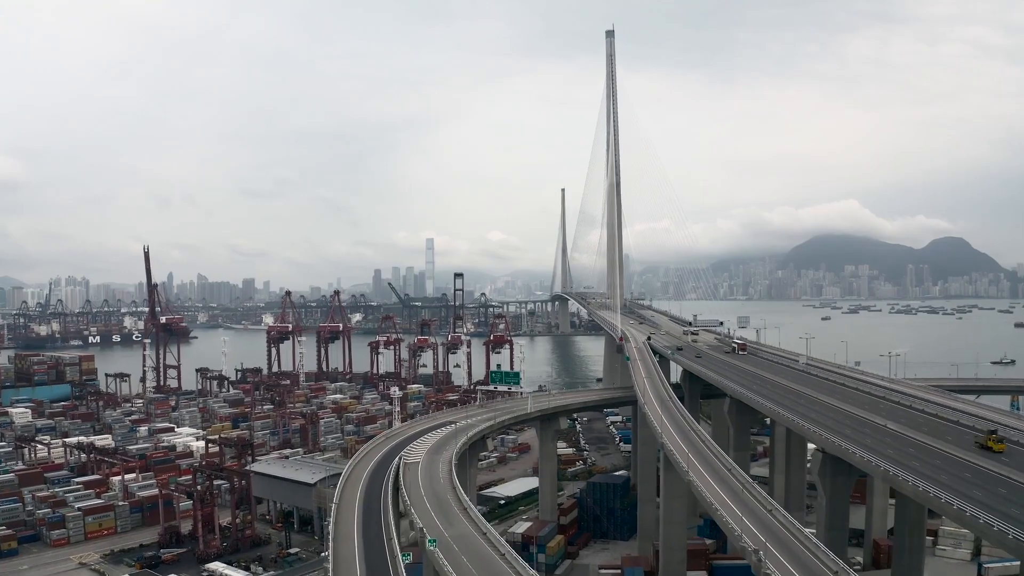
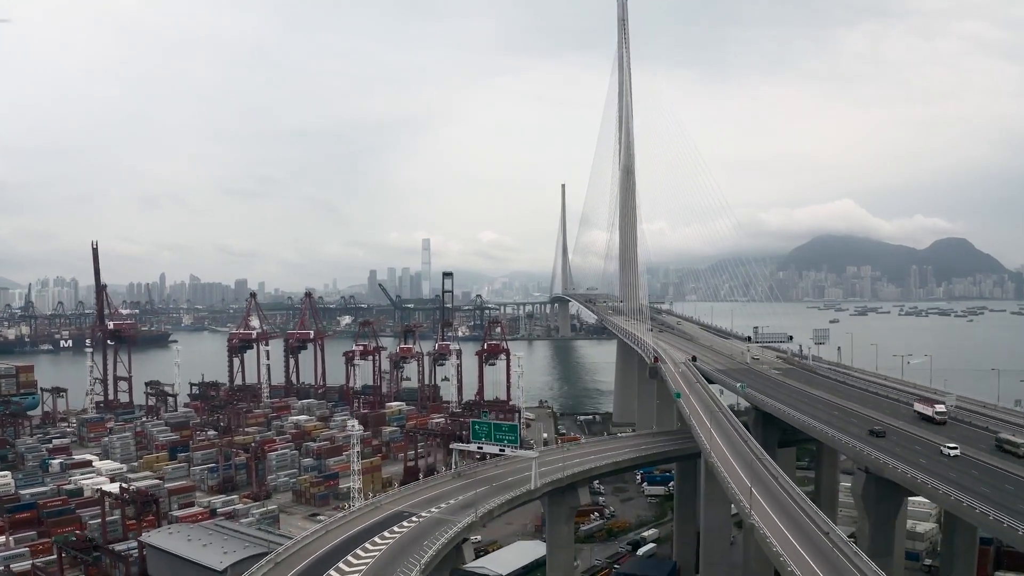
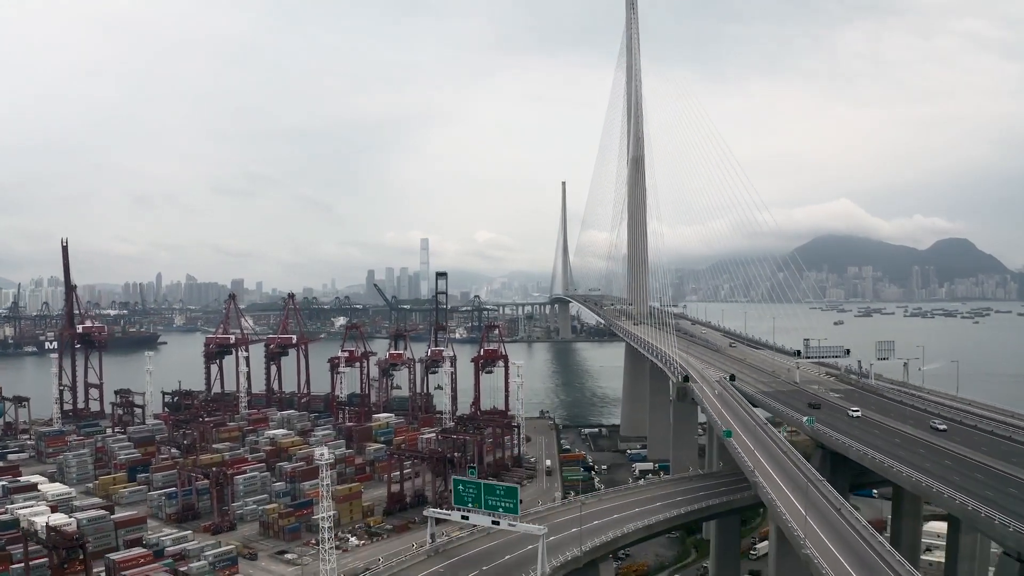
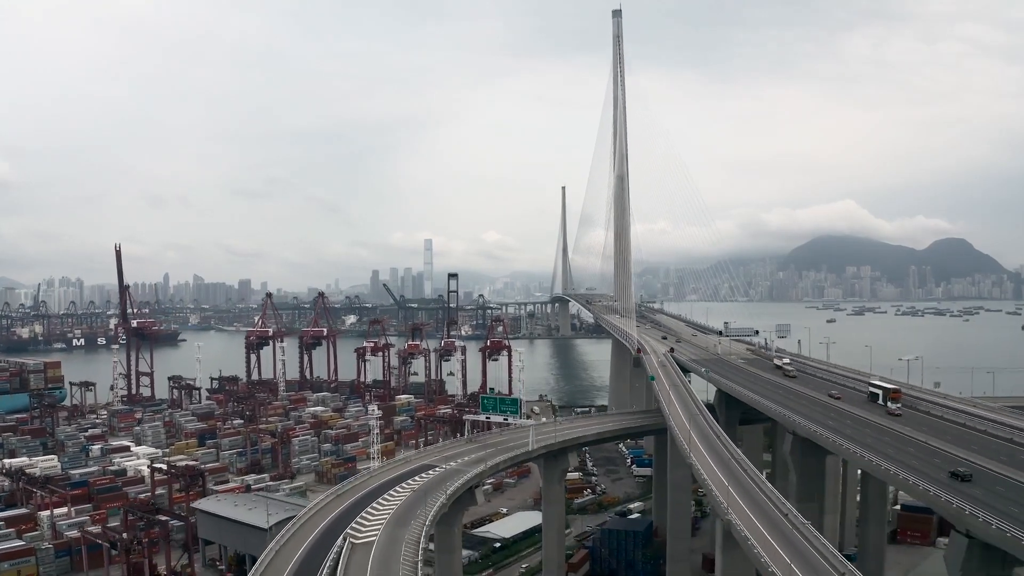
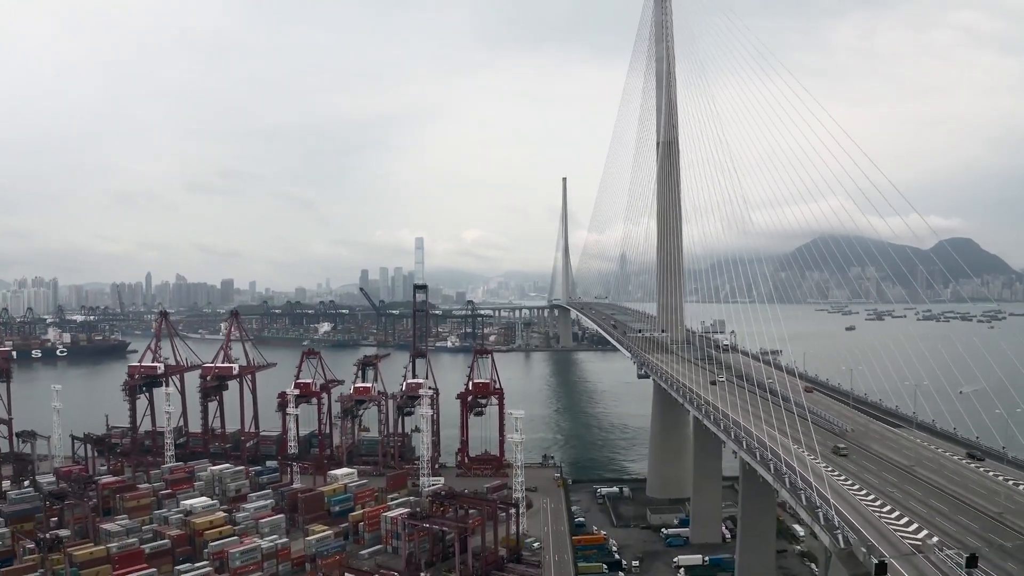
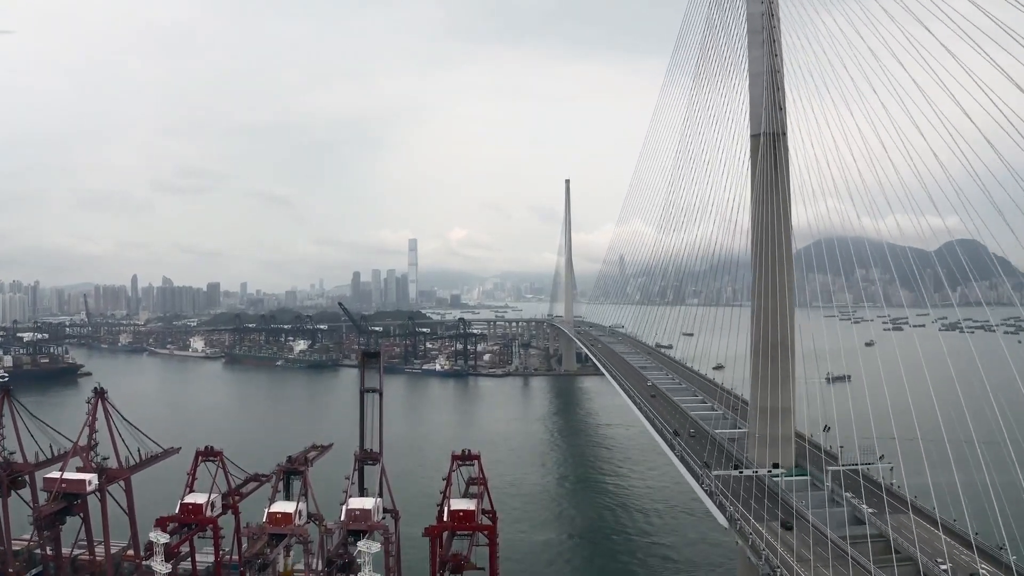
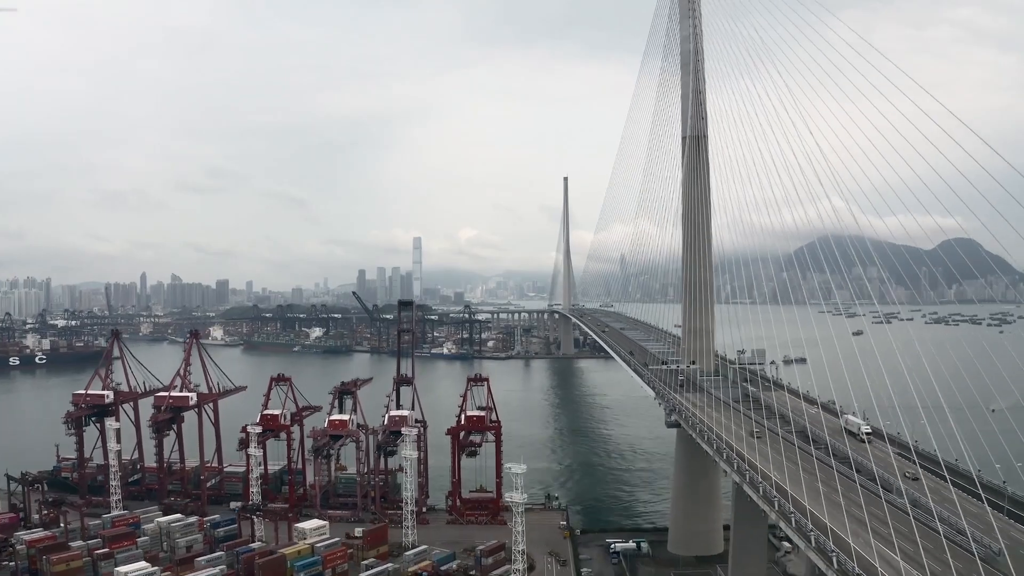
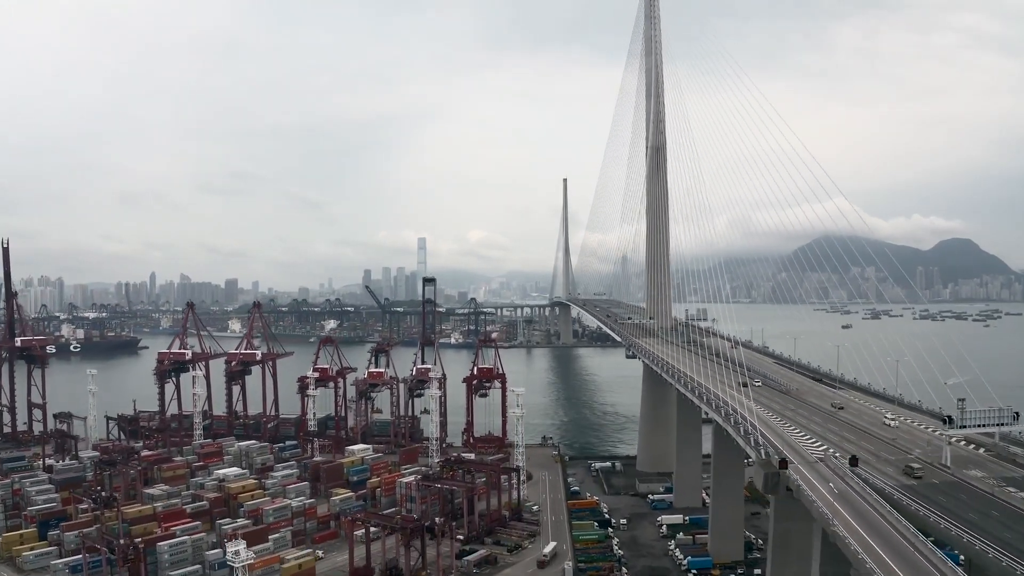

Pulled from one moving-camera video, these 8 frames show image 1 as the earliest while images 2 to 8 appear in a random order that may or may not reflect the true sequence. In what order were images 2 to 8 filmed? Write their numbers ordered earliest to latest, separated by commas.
4, 2, 3, 8, 5, 7, 6
